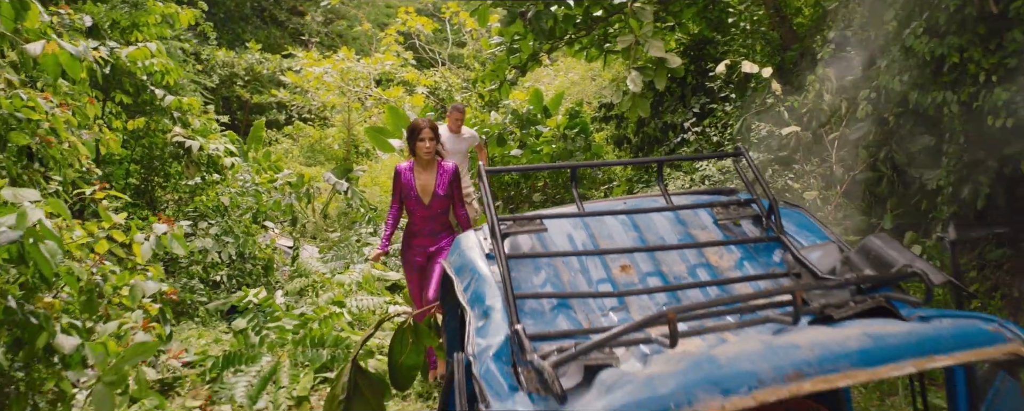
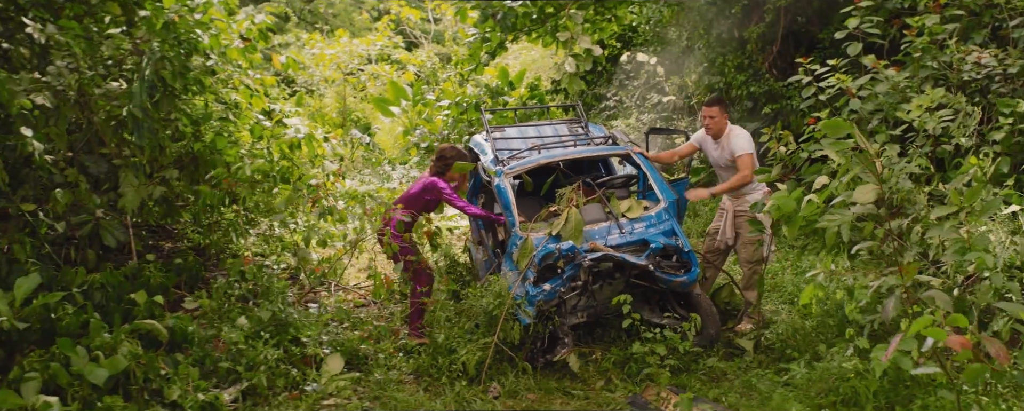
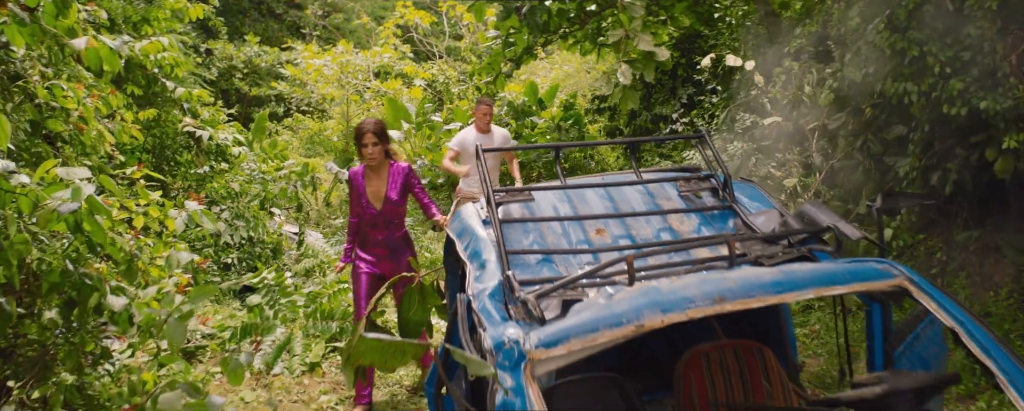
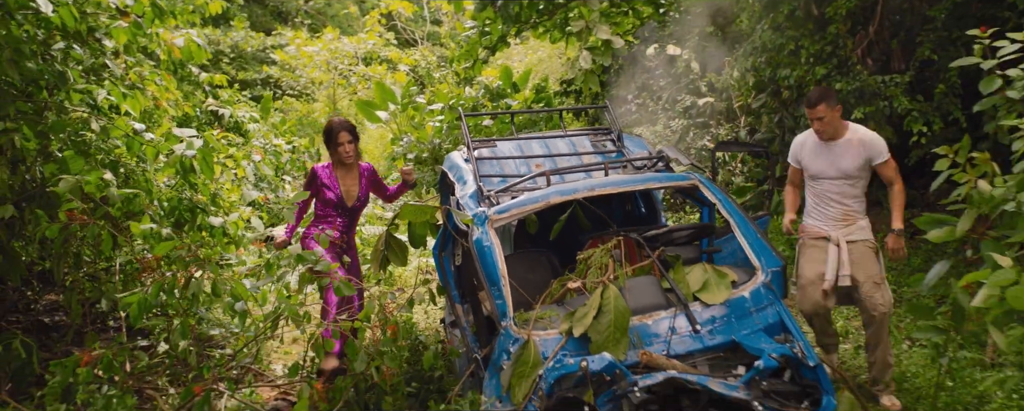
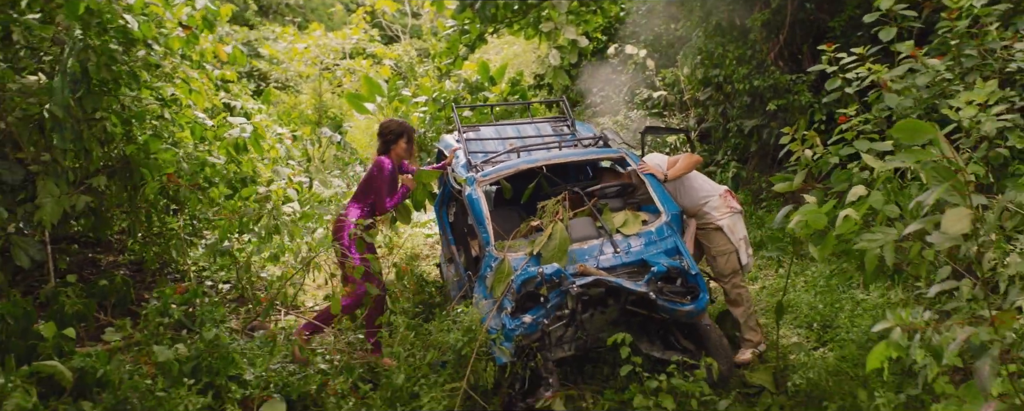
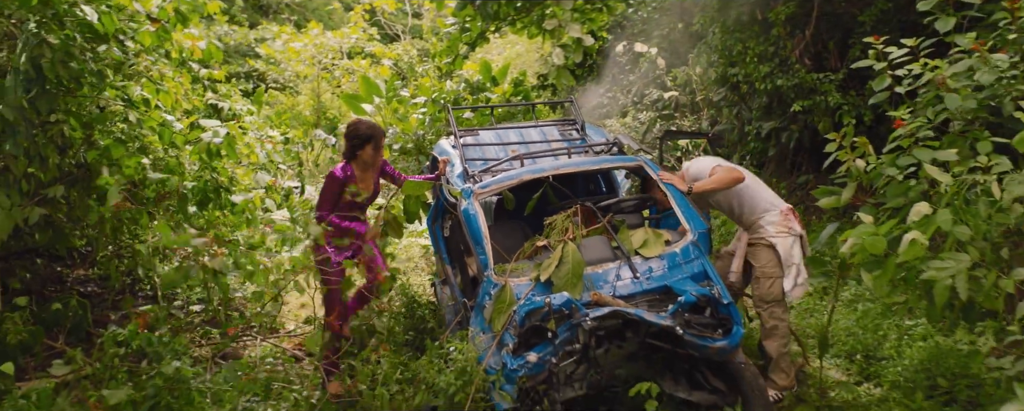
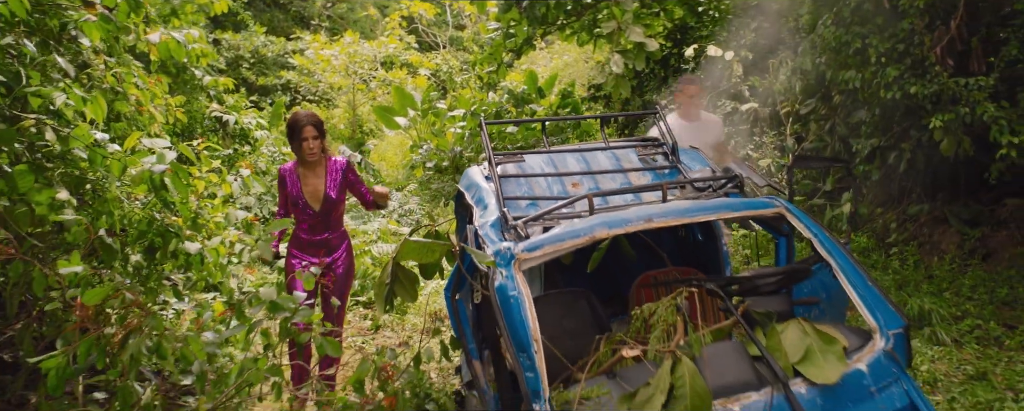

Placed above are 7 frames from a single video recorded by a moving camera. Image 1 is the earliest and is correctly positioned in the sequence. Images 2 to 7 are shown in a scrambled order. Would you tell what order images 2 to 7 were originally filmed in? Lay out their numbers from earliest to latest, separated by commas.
3, 7, 4, 6, 5, 2
